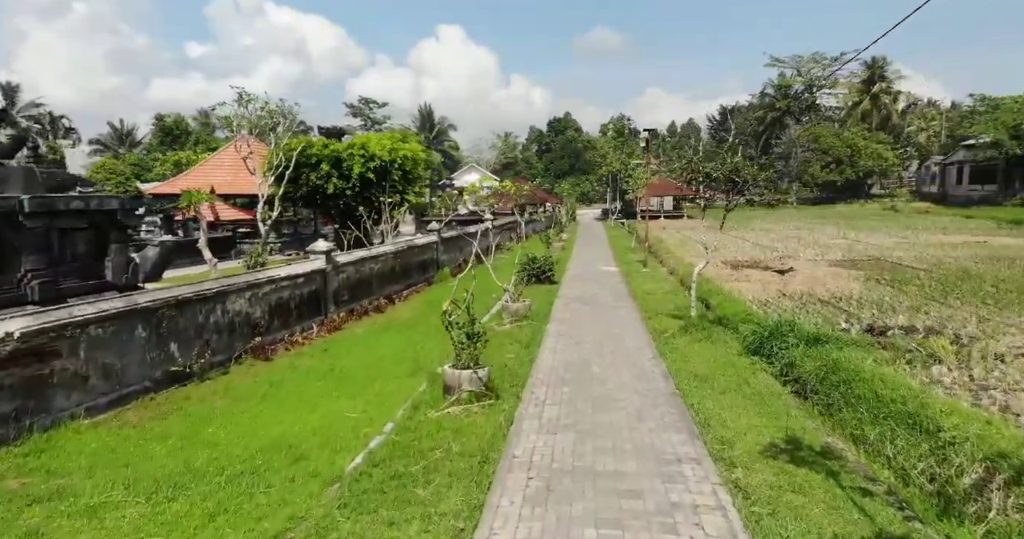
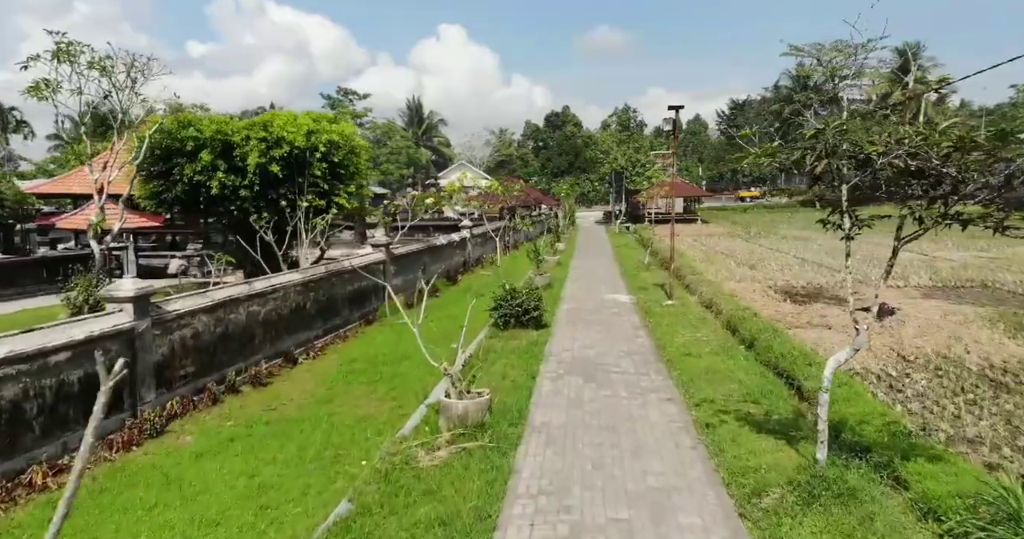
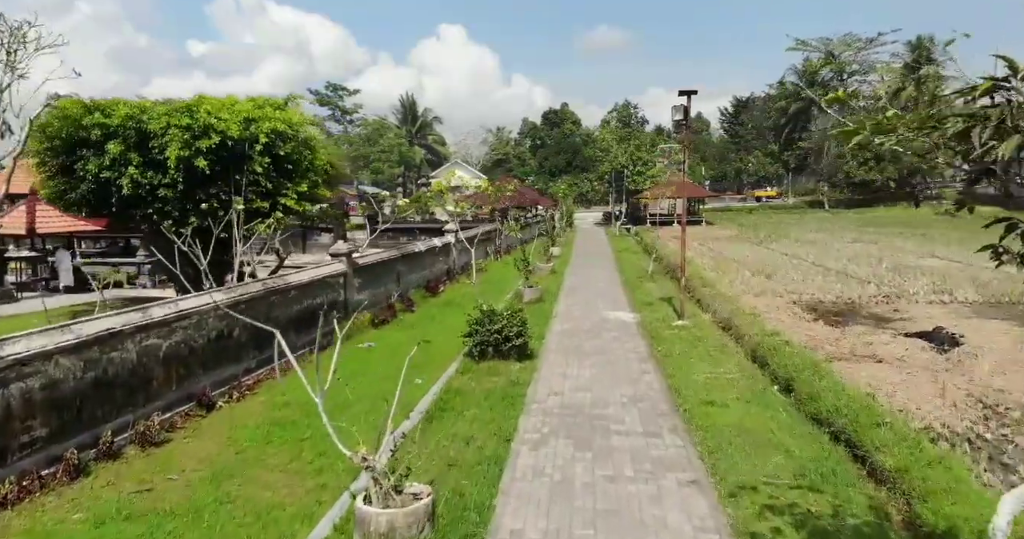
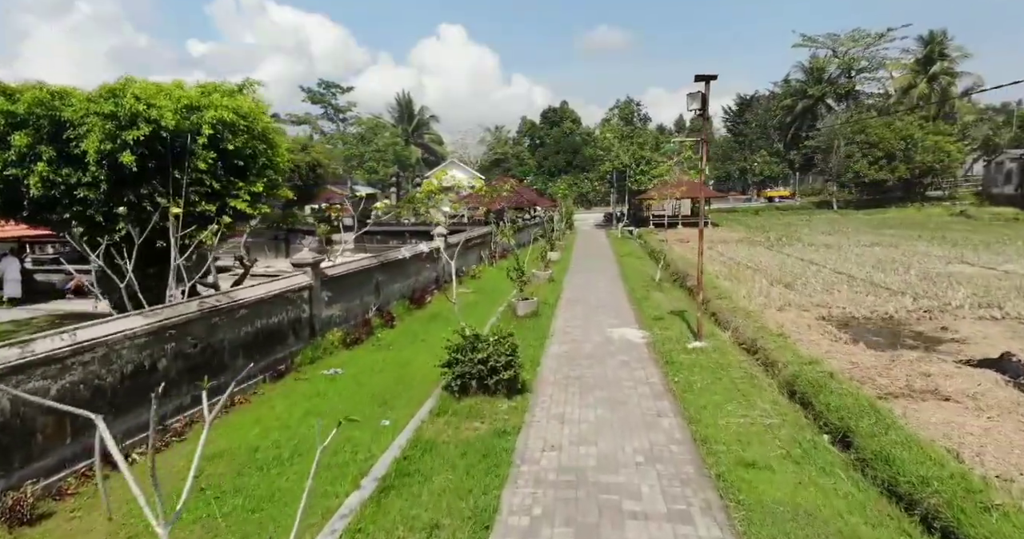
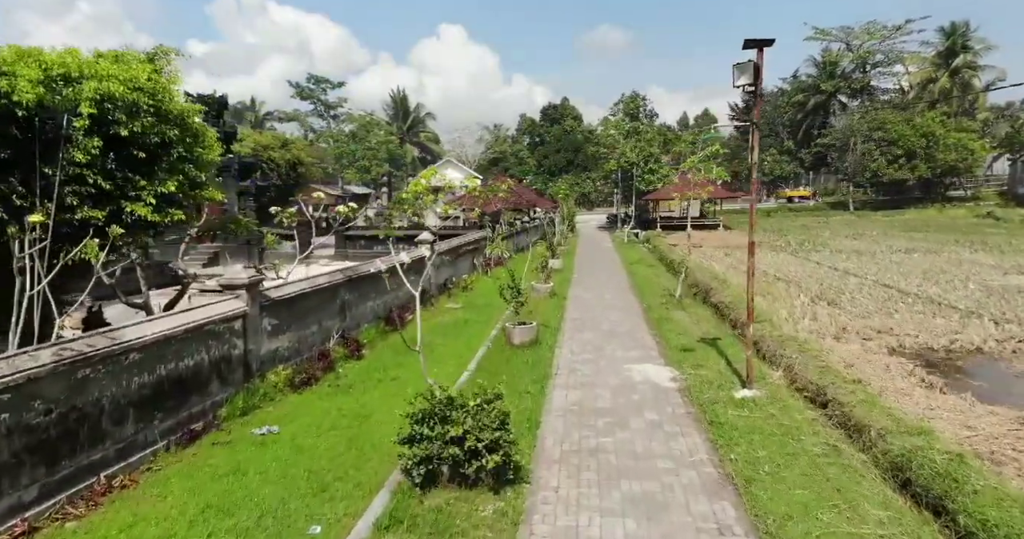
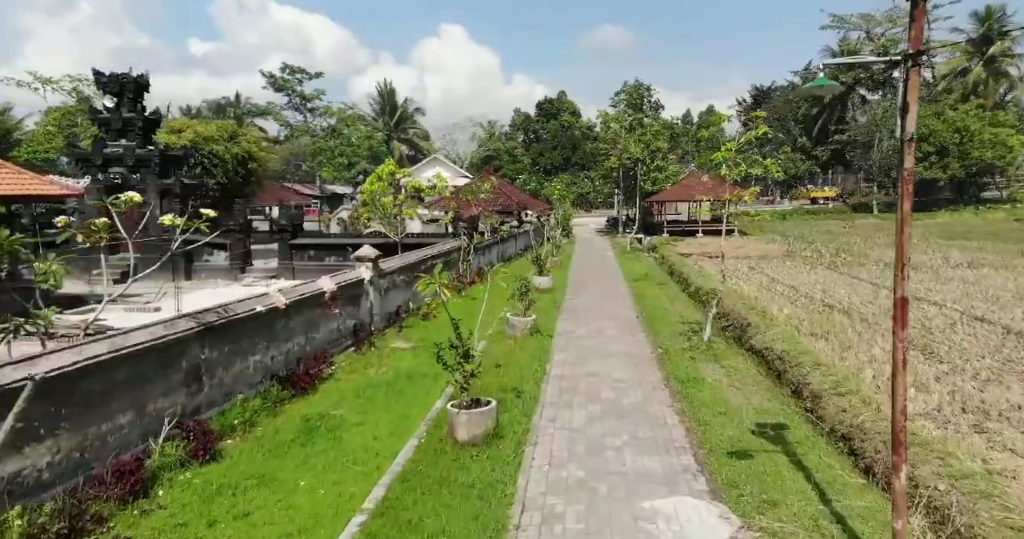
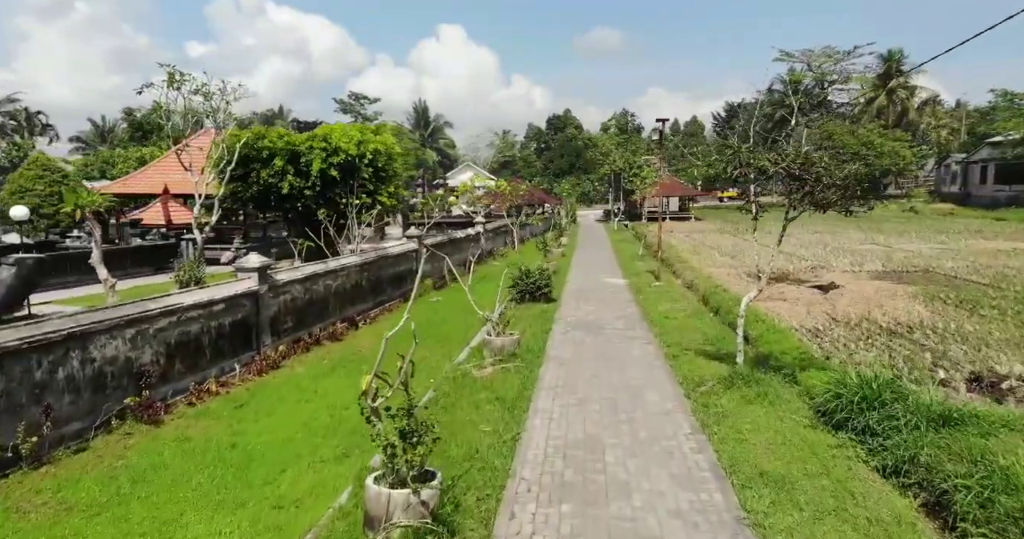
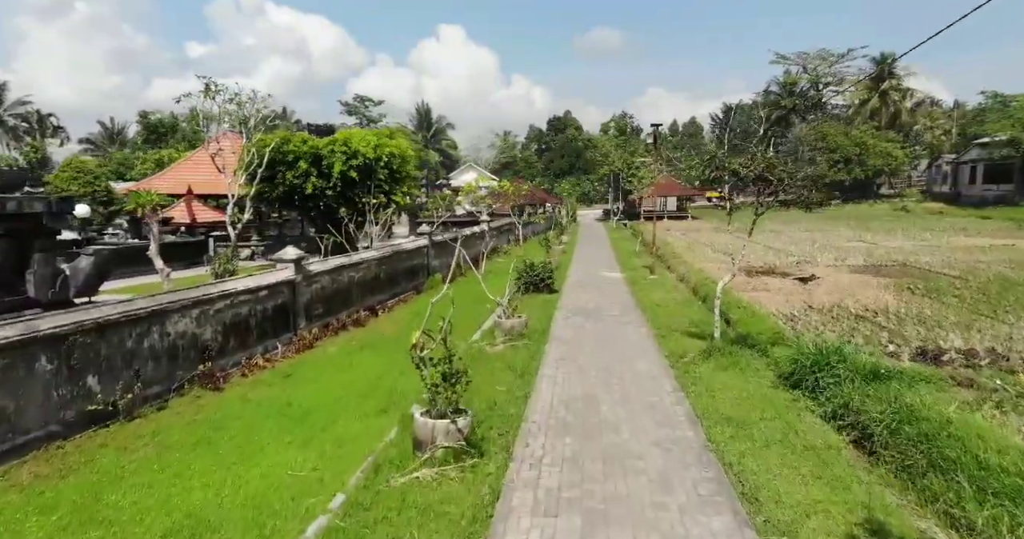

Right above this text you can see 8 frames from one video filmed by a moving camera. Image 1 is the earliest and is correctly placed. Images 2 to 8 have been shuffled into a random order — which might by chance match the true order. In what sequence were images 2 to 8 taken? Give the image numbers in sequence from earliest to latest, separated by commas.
8, 7, 2, 3, 4, 5, 6
